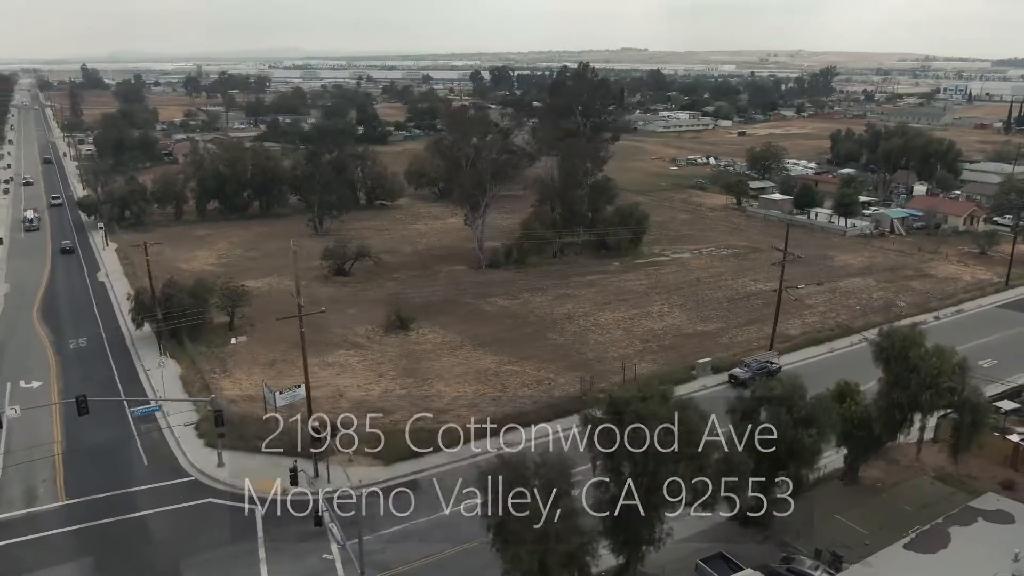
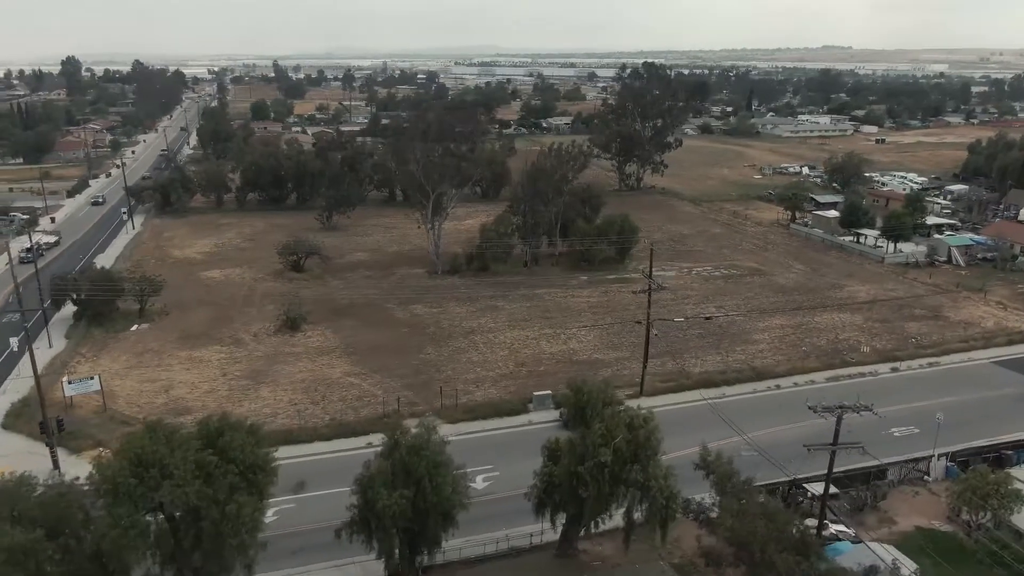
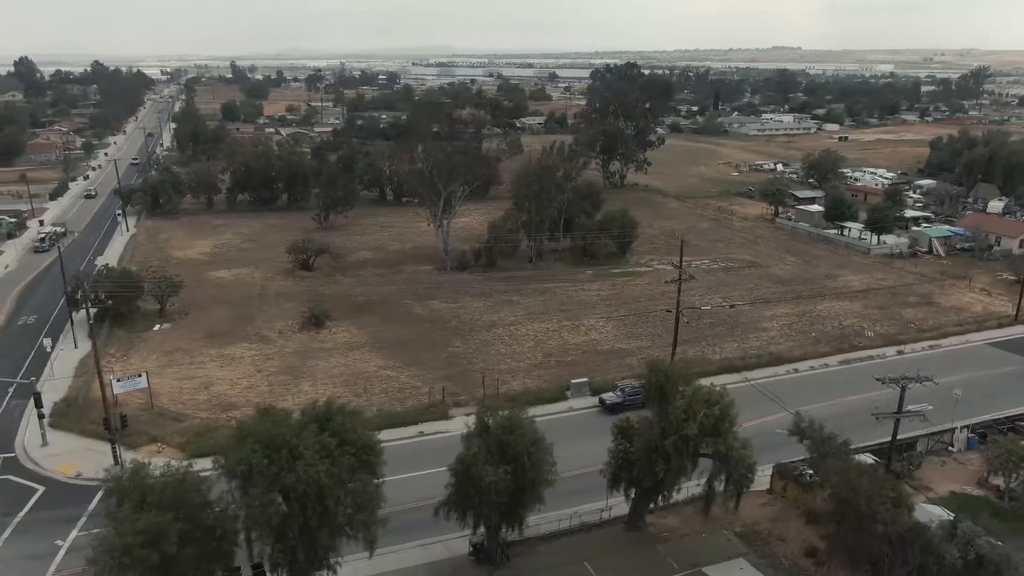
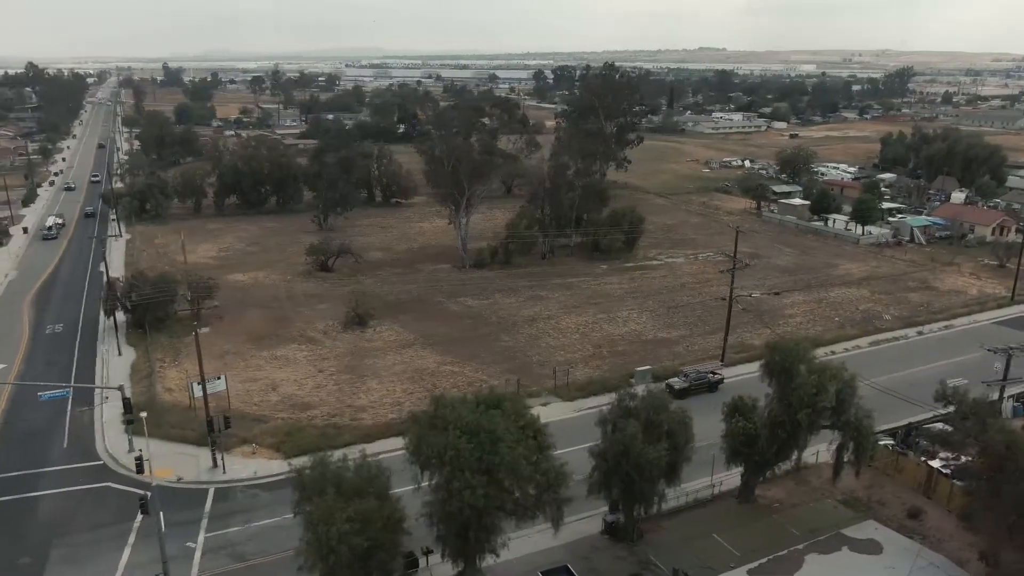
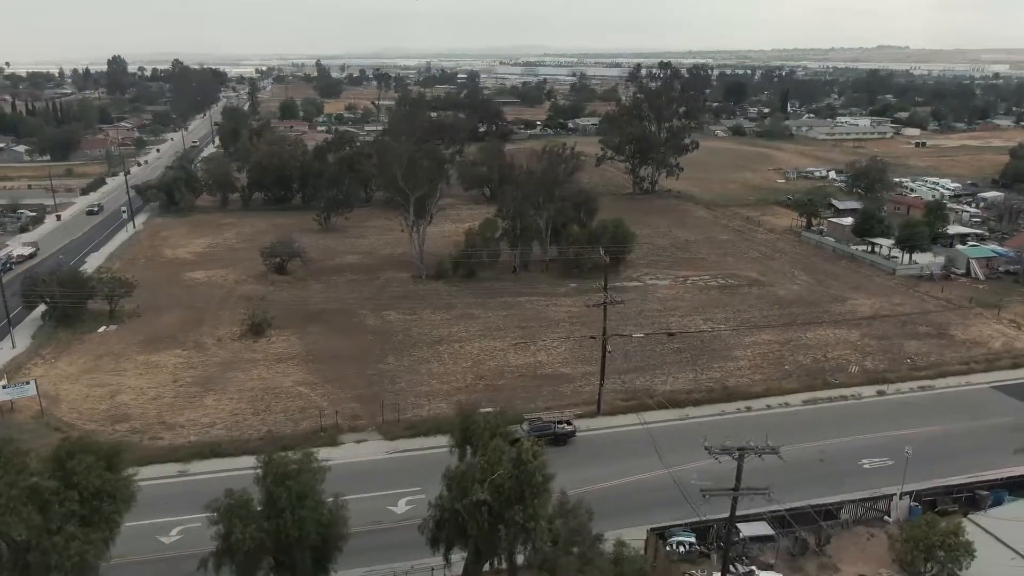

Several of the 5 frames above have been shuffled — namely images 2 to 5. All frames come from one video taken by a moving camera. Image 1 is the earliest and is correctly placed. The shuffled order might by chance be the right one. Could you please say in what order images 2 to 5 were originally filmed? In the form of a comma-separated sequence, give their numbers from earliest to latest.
4, 3, 2, 5
